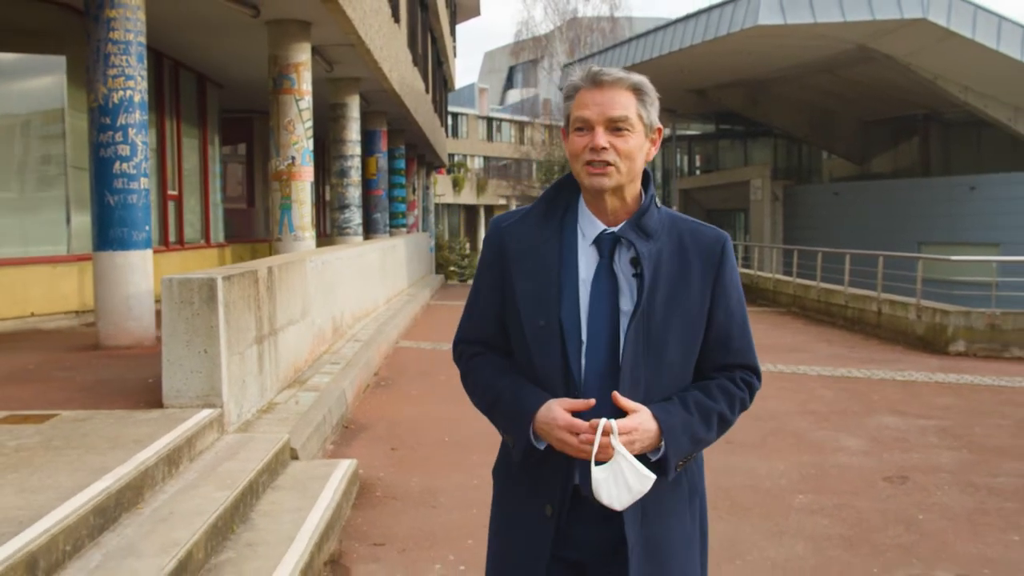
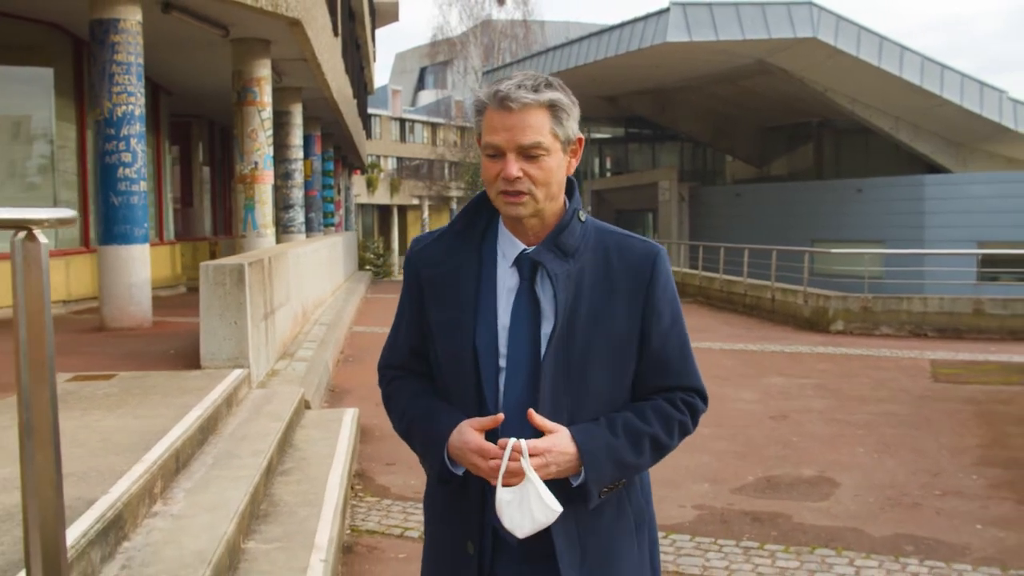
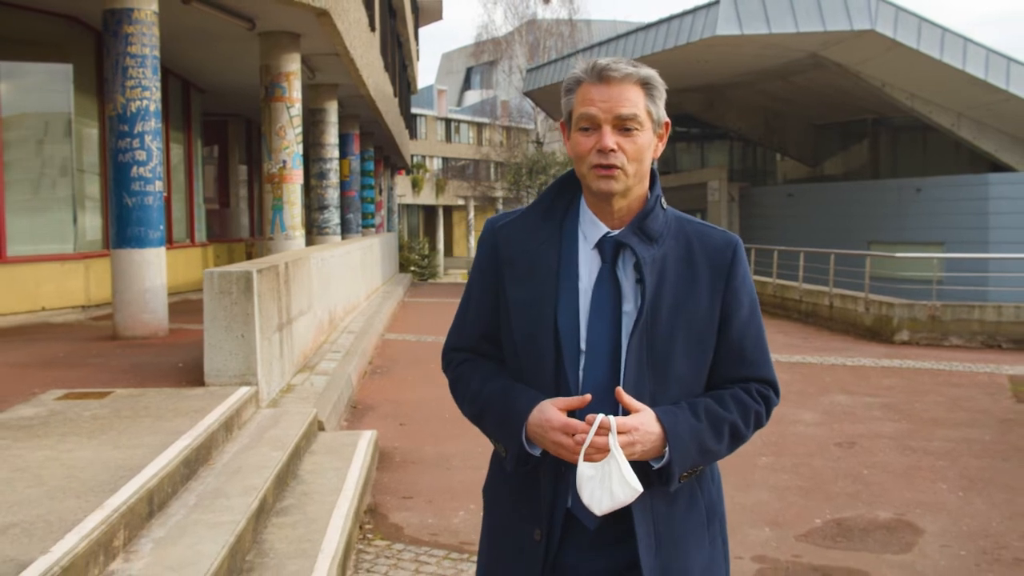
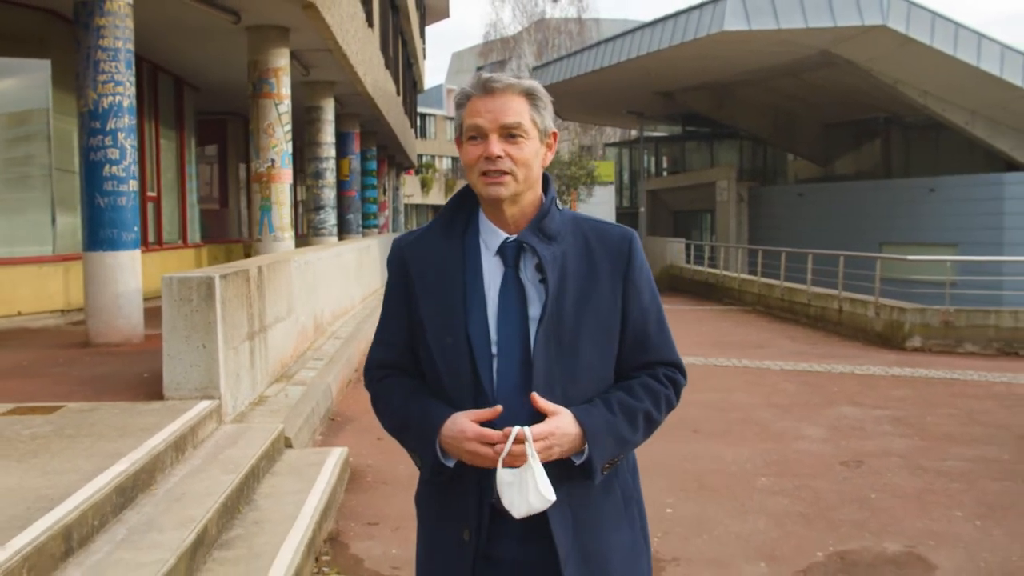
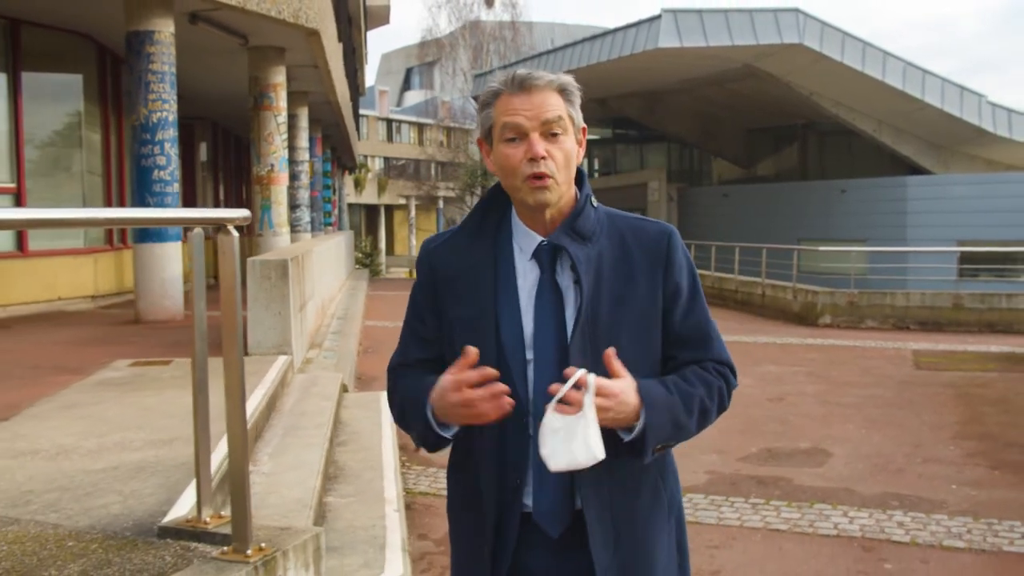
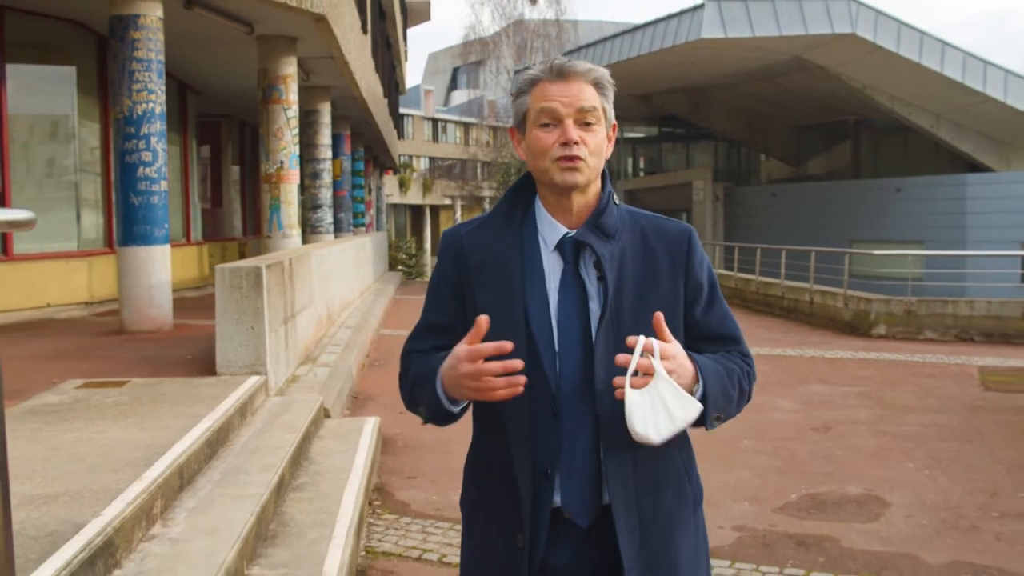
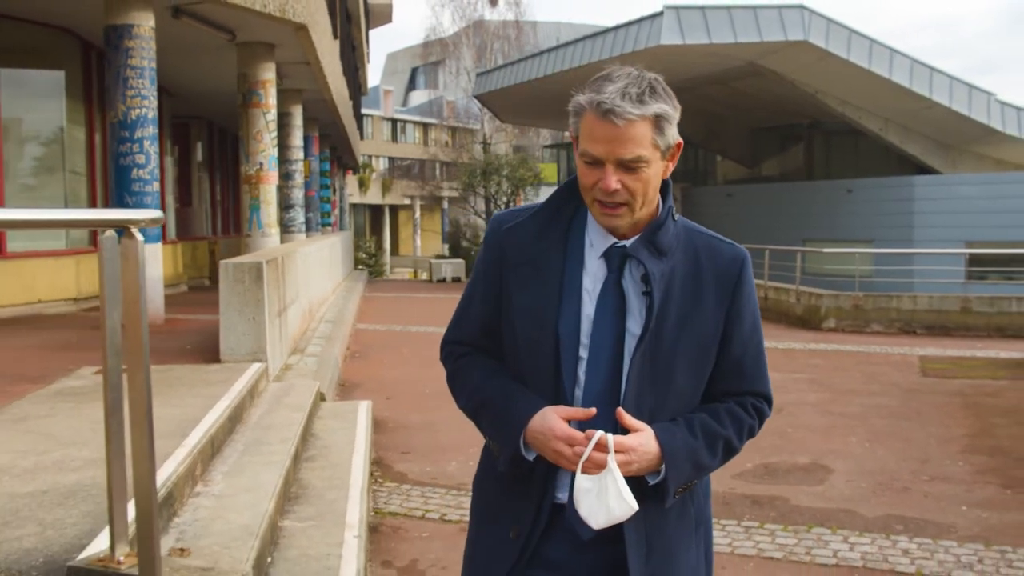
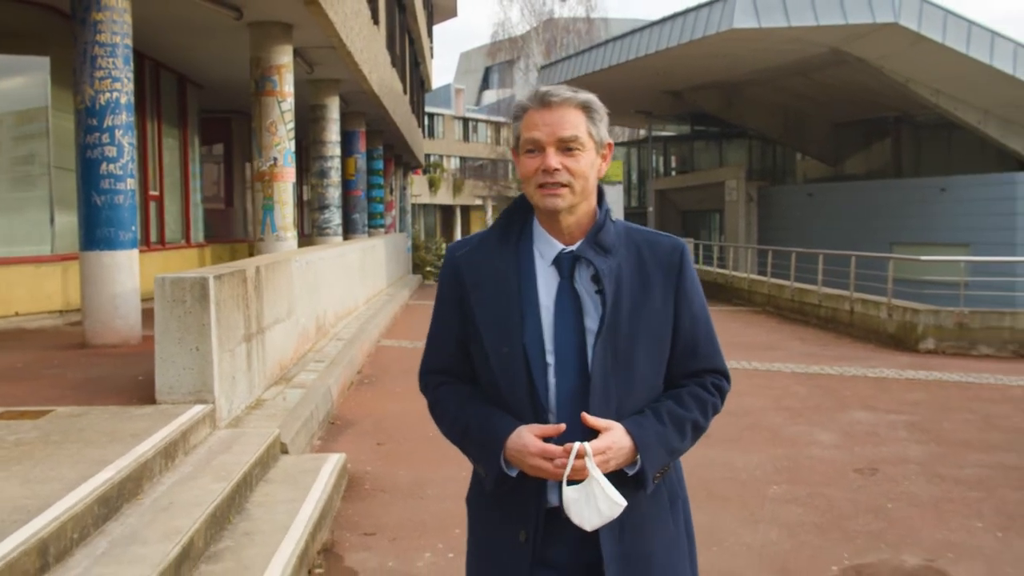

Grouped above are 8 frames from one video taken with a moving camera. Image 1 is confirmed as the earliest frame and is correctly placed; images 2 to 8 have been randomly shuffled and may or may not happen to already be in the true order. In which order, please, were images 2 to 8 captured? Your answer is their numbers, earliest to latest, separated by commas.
8, 4, 3, 6, 2, 7, 5
